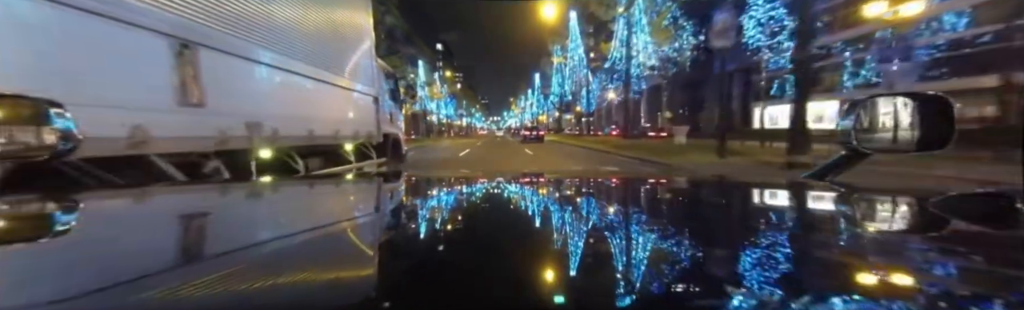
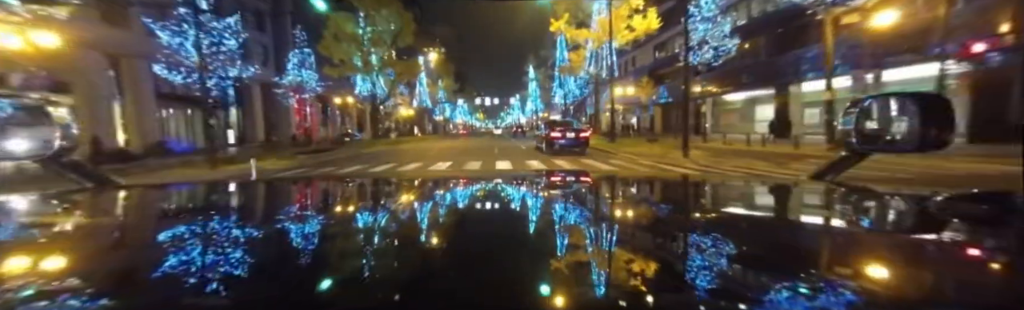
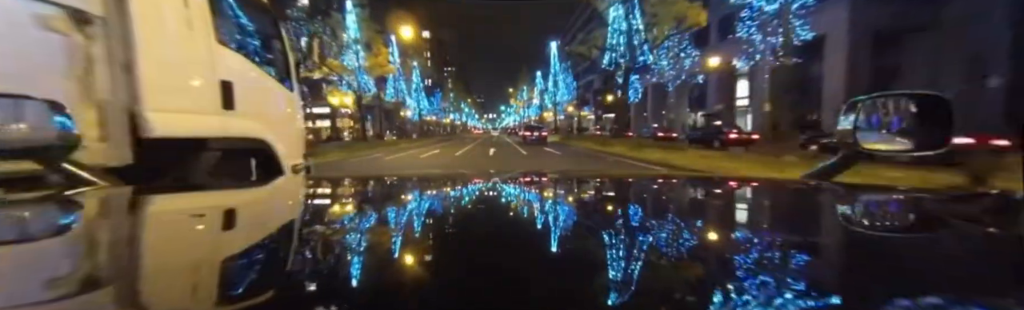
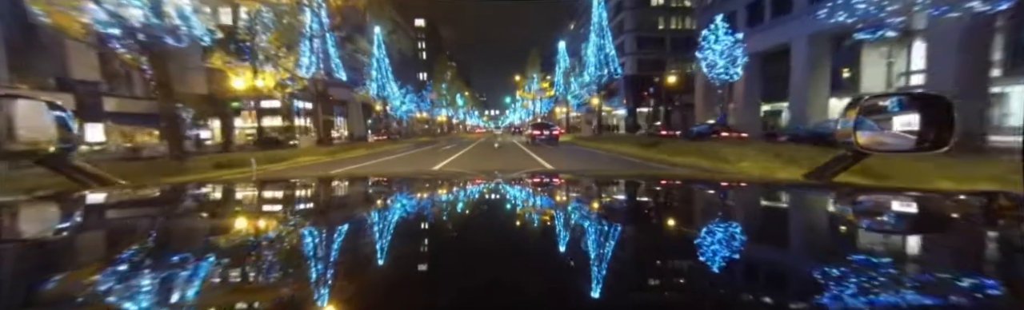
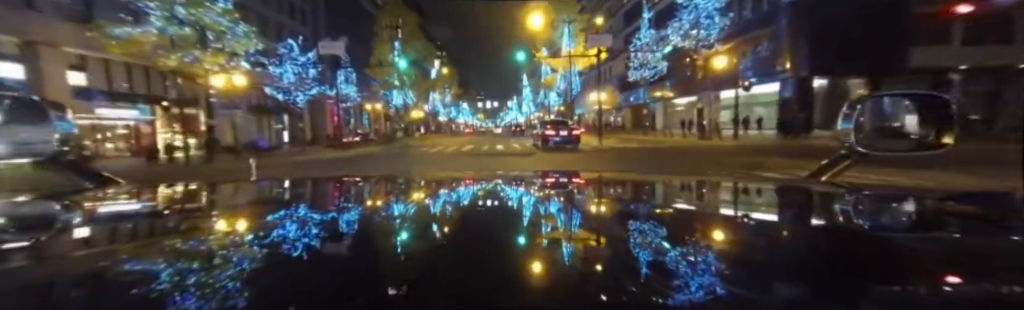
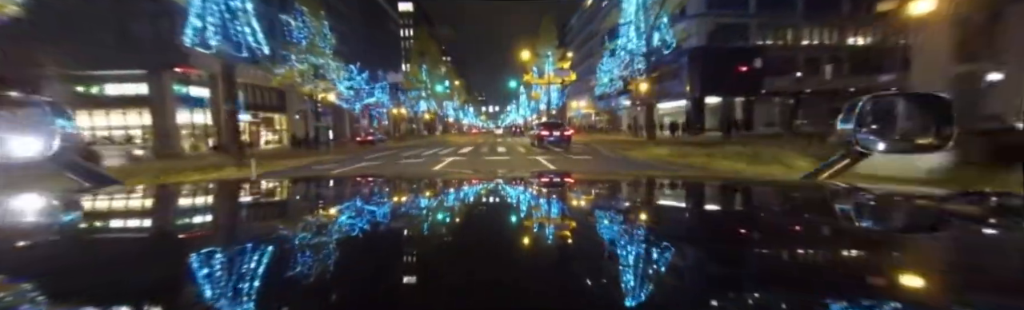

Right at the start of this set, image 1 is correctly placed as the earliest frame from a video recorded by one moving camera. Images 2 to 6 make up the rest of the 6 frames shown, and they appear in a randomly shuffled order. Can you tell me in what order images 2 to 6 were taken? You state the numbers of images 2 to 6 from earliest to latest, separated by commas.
3, 4, 6, 5, 2
